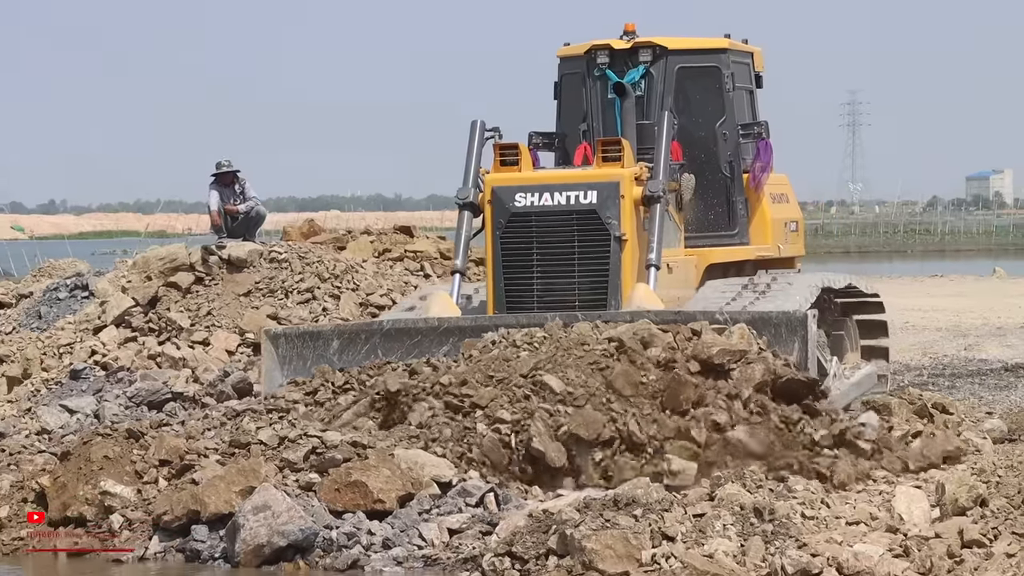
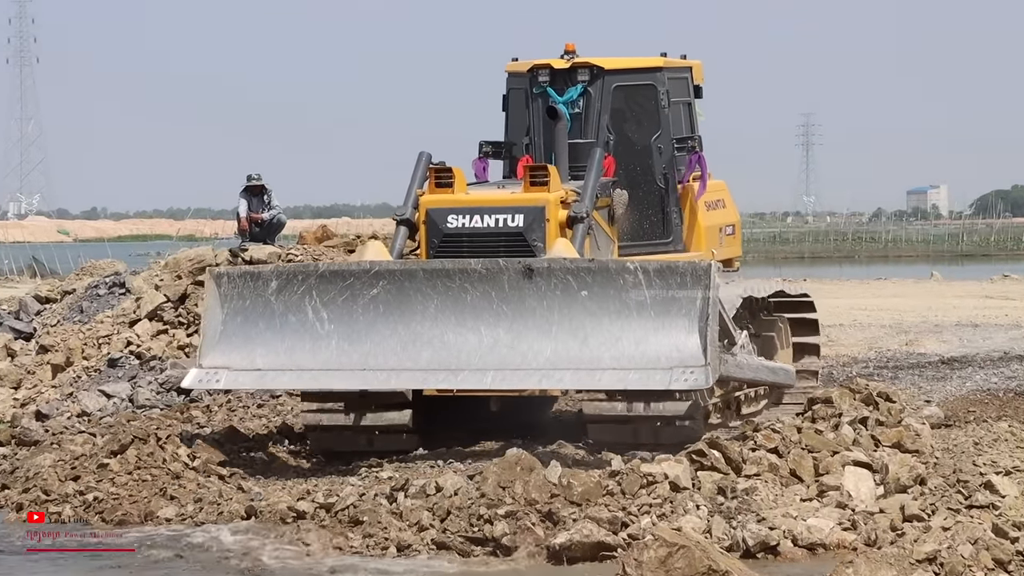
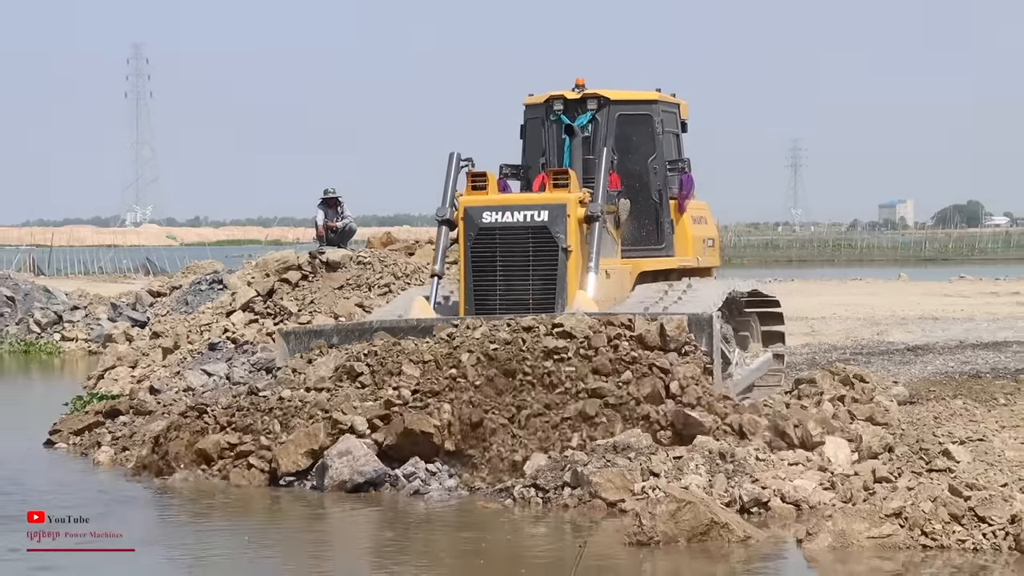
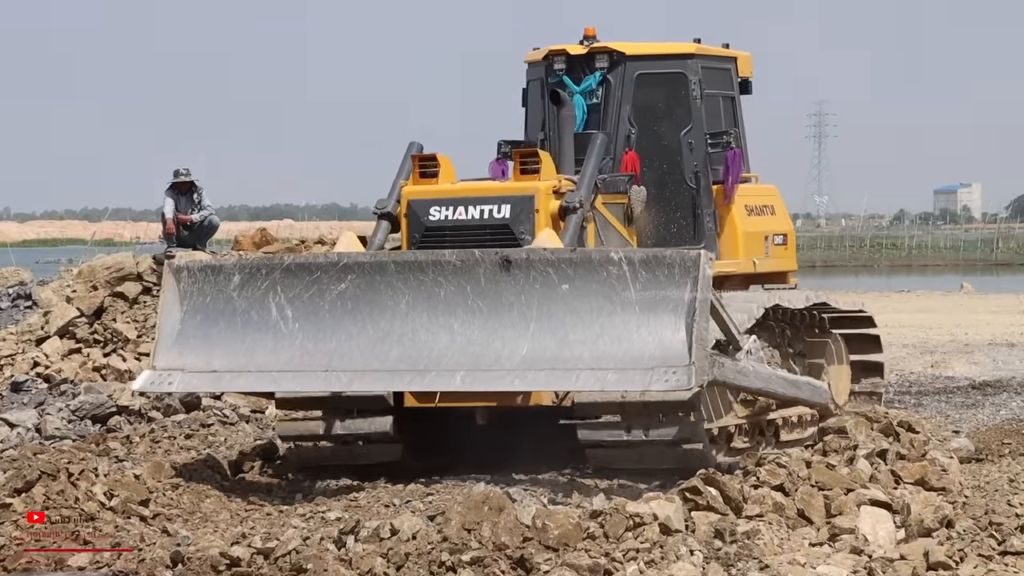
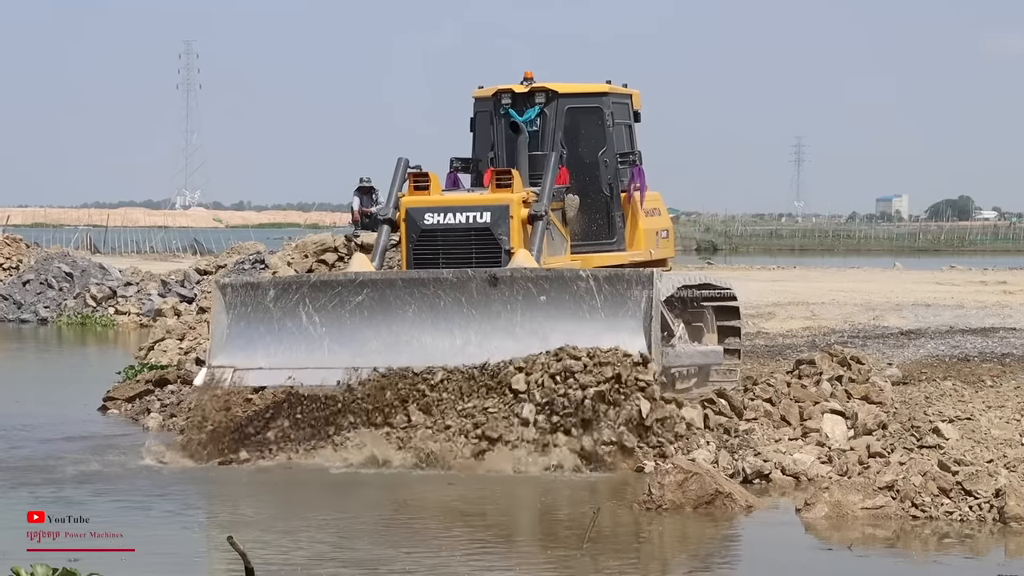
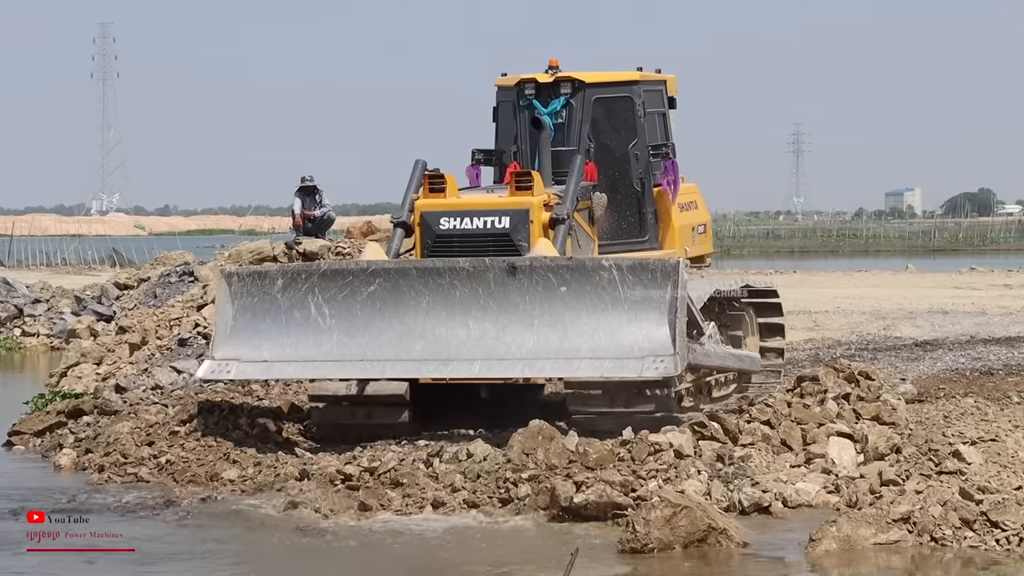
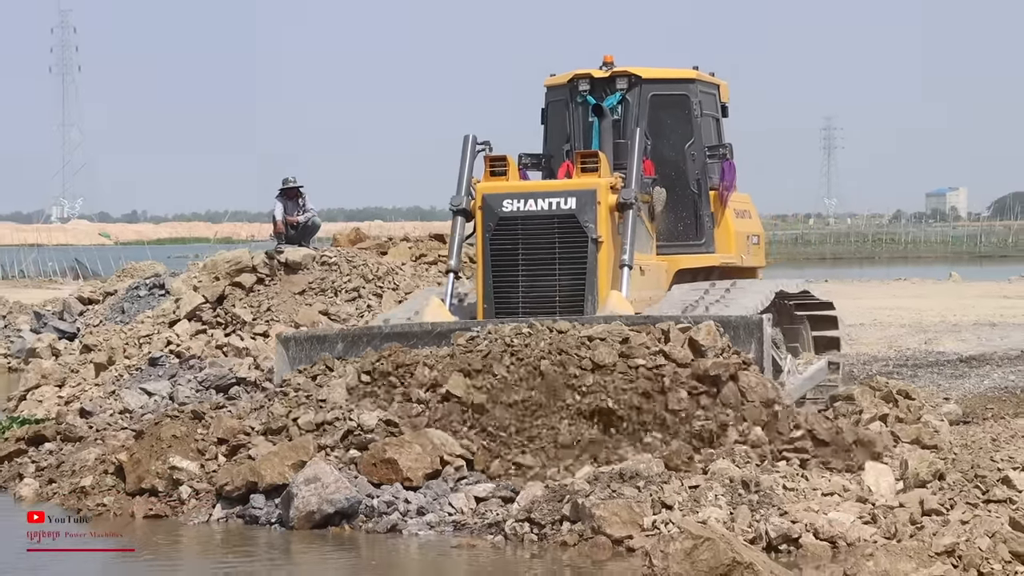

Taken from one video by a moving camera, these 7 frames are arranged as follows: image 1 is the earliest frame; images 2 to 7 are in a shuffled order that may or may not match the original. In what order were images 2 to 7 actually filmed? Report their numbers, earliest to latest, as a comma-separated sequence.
7, 3, 5, 6, 2, 4
